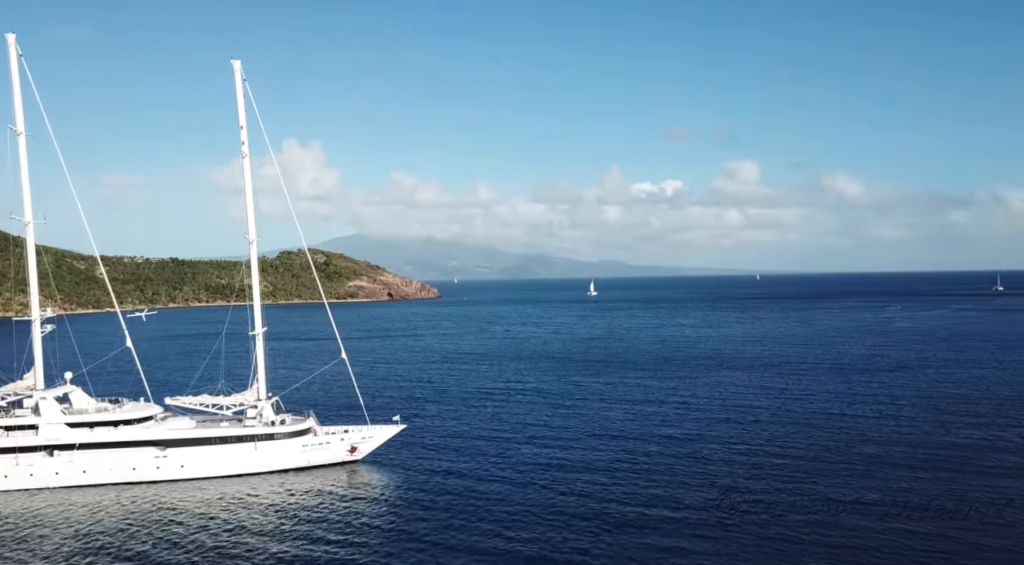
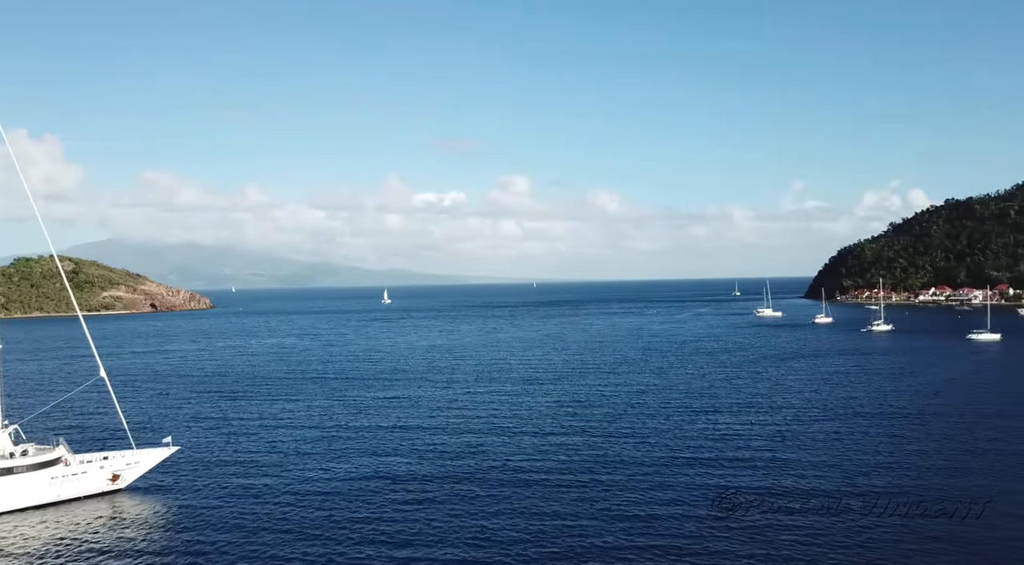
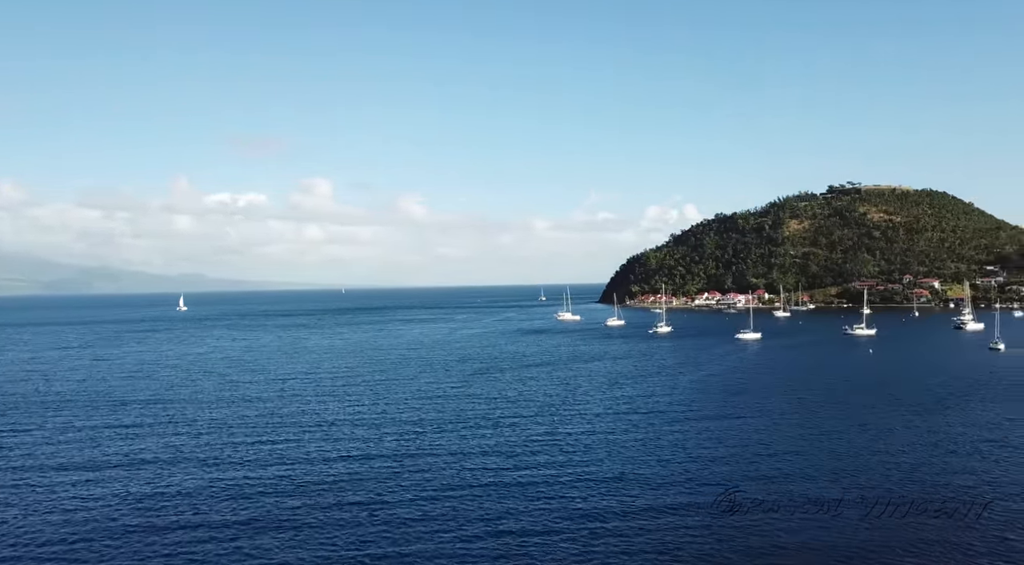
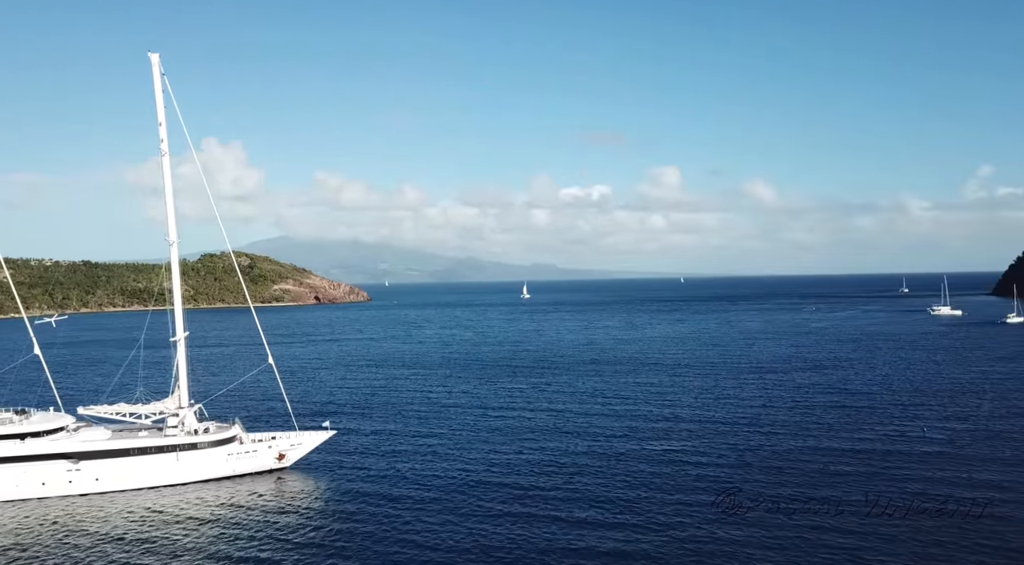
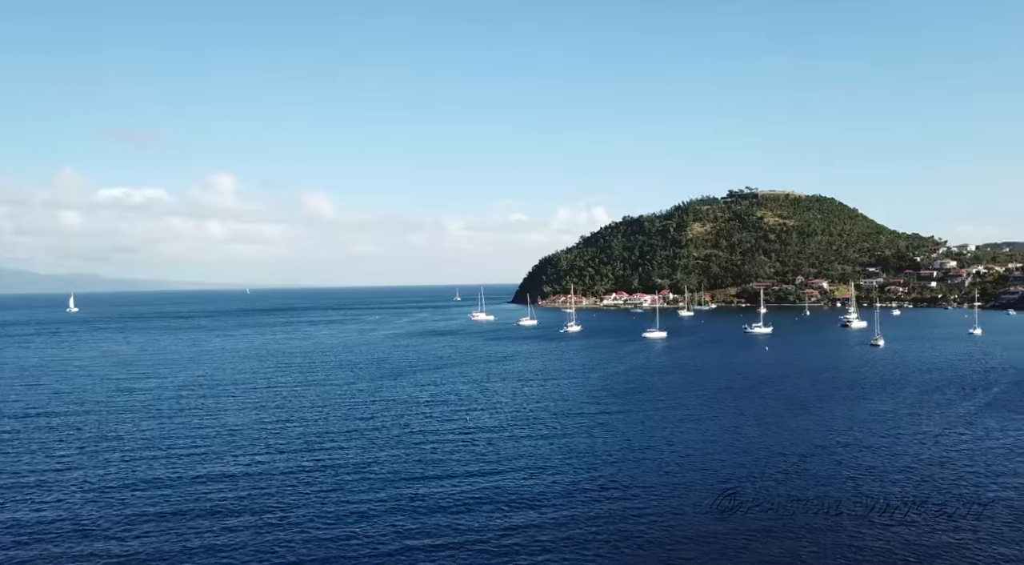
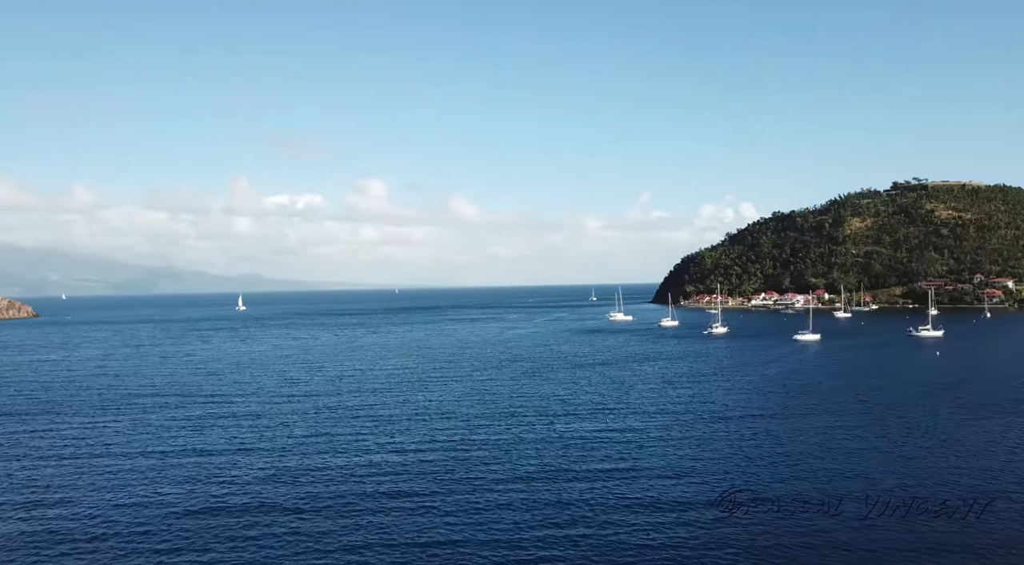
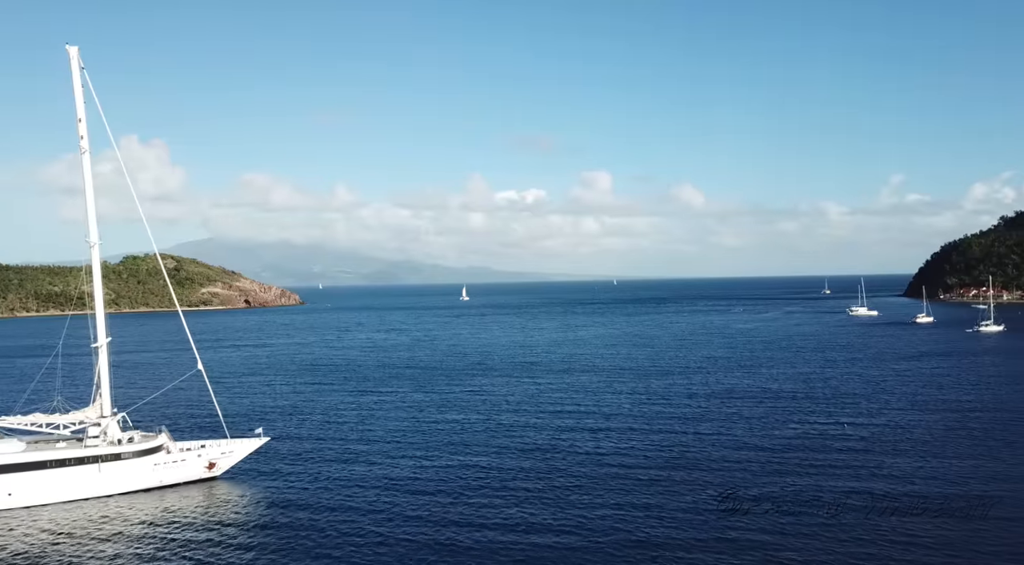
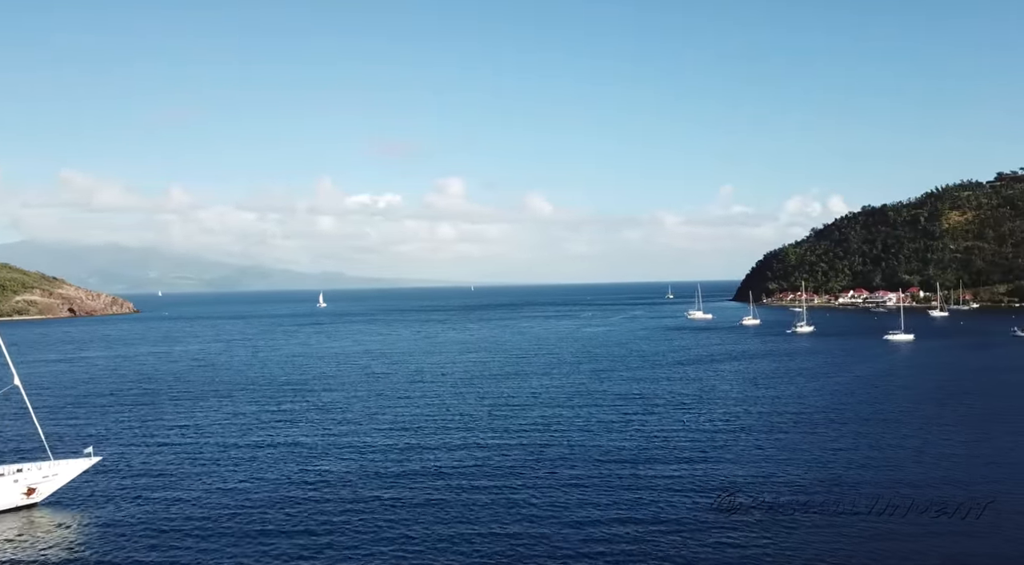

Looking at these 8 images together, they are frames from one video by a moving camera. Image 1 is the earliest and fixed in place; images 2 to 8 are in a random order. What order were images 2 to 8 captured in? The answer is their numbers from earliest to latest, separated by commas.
4, 7, 2, 8, 6, 3, 5
